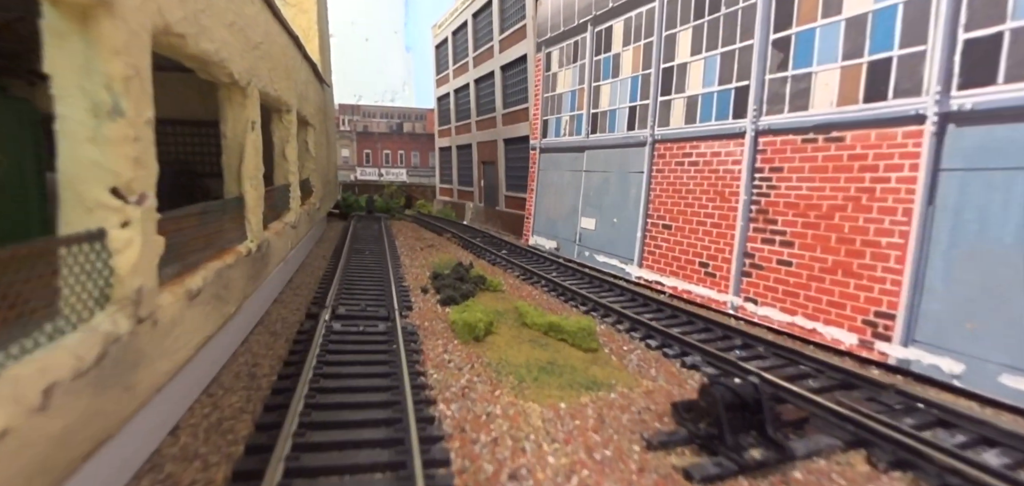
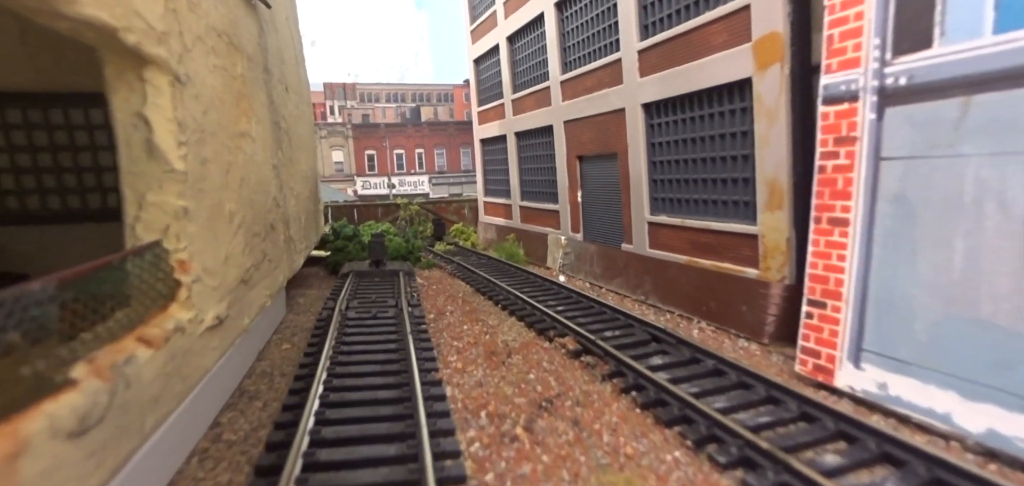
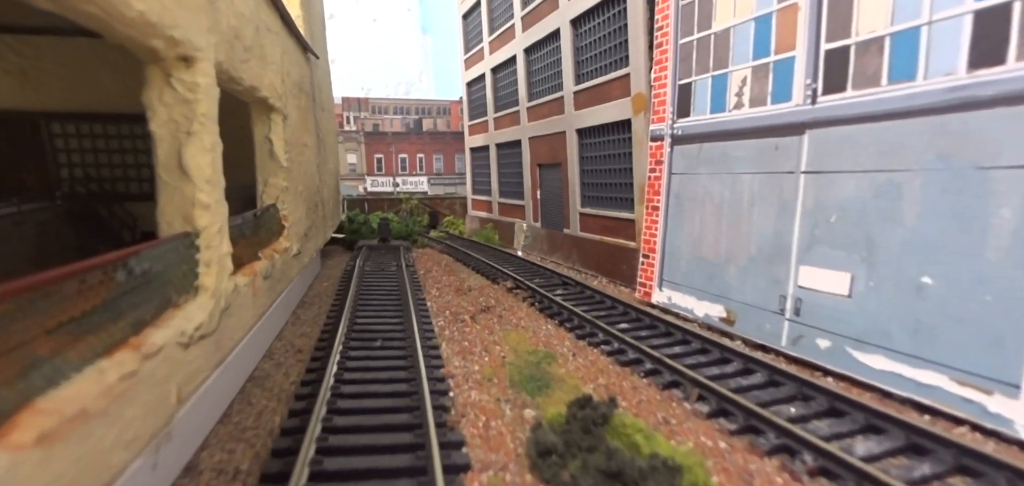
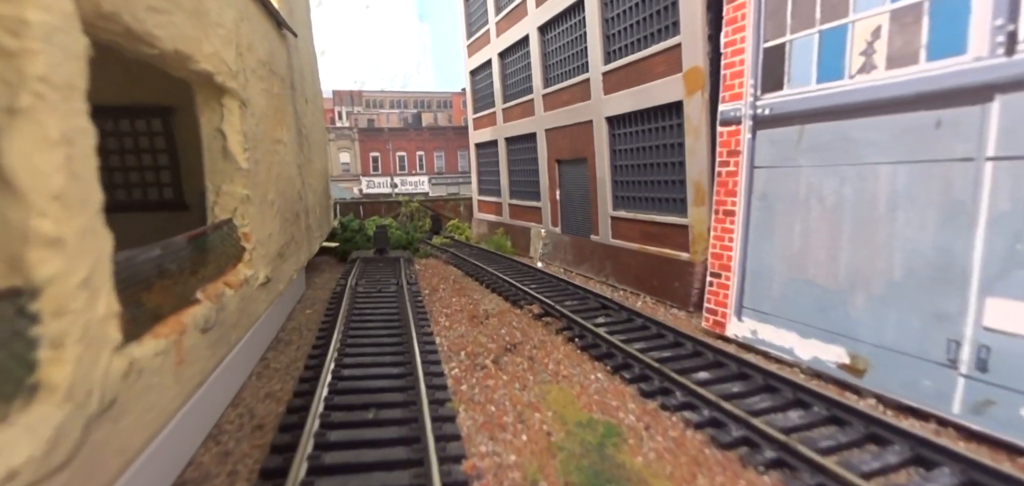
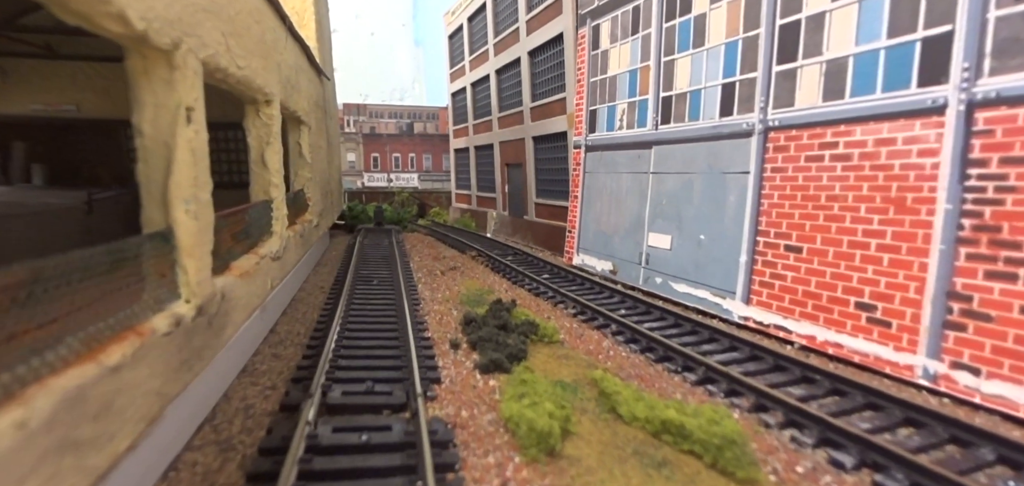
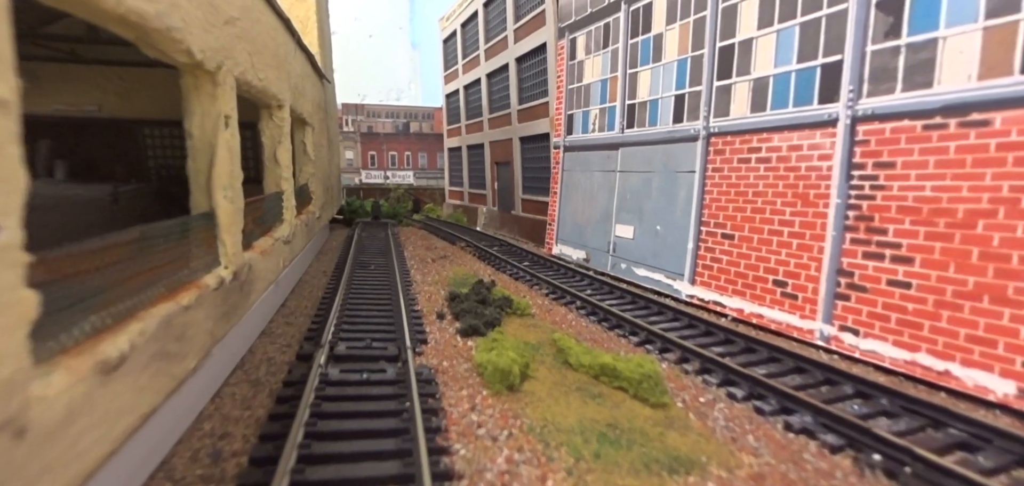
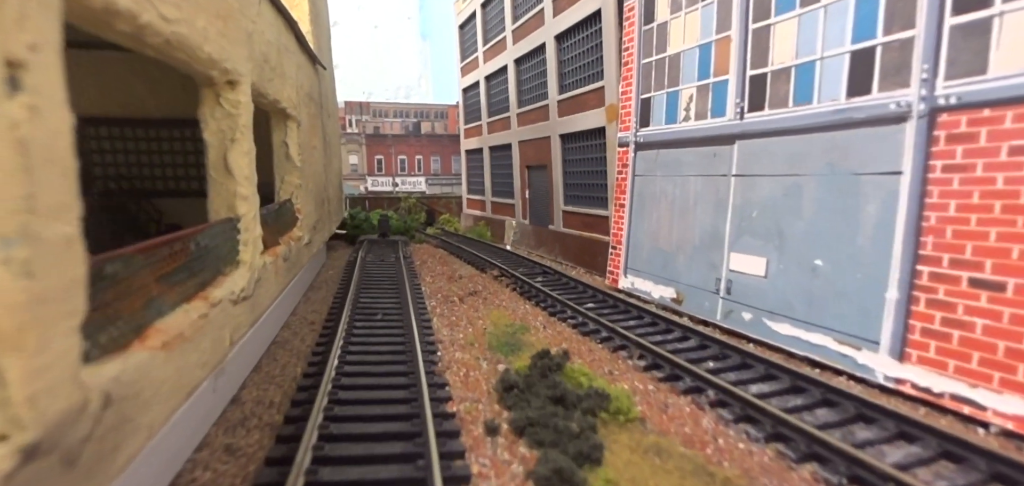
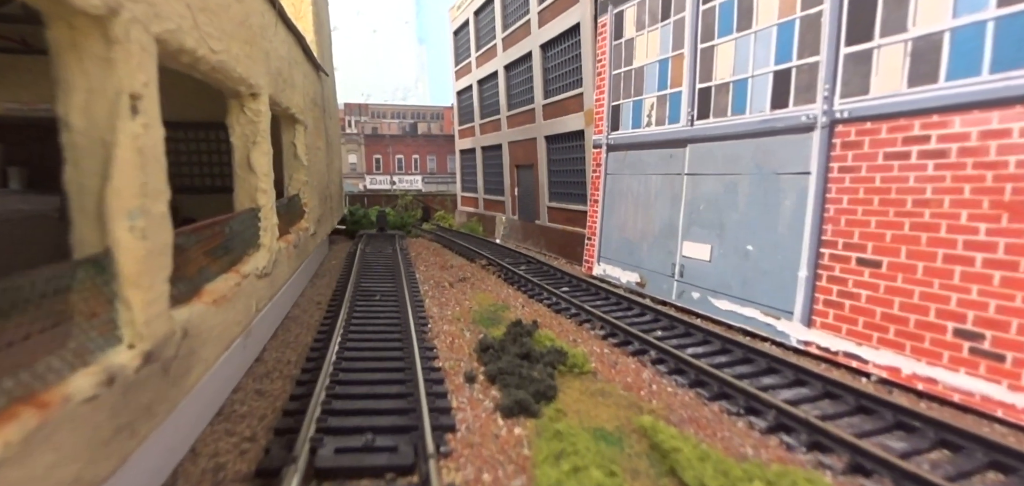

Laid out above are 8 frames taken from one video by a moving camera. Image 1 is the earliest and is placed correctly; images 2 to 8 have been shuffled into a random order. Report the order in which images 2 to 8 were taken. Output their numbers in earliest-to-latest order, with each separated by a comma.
6, 5, 8, 7, 3, 4, 2
